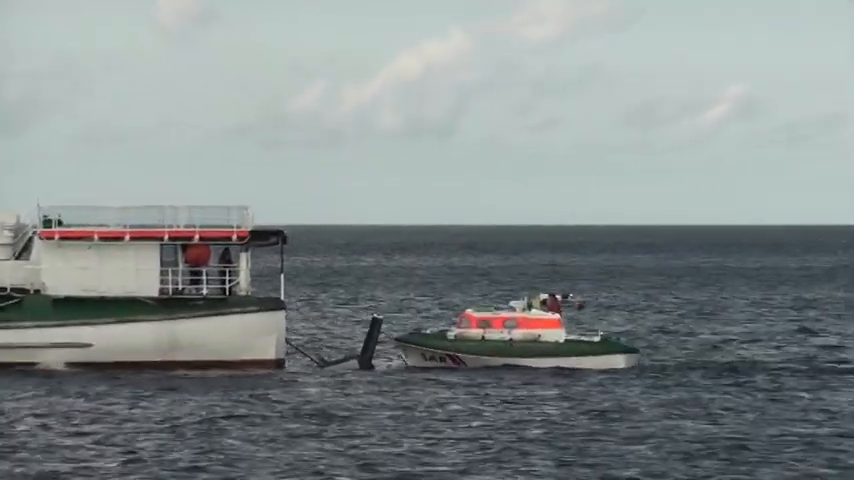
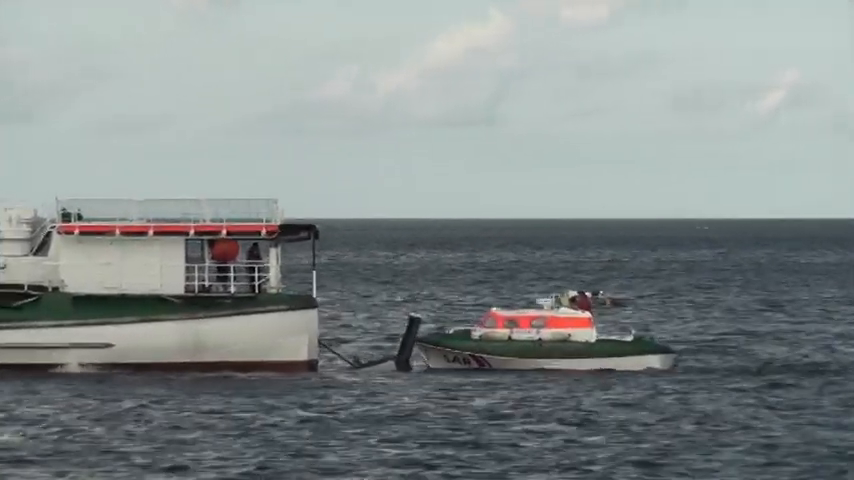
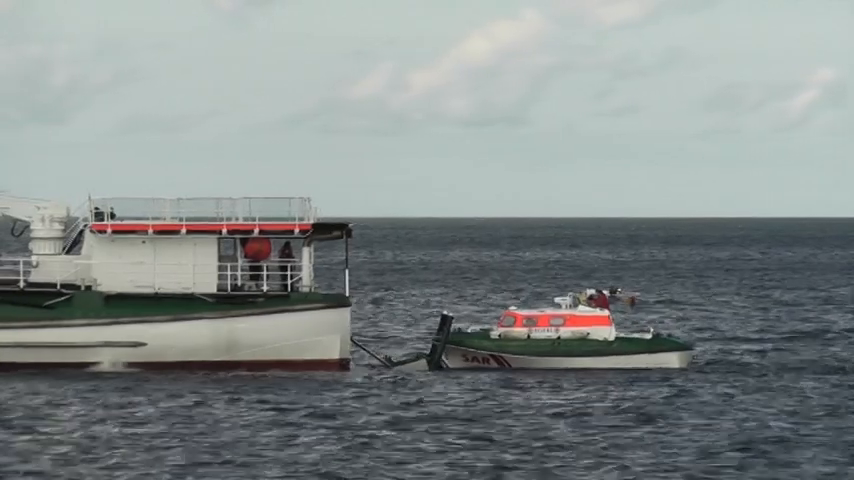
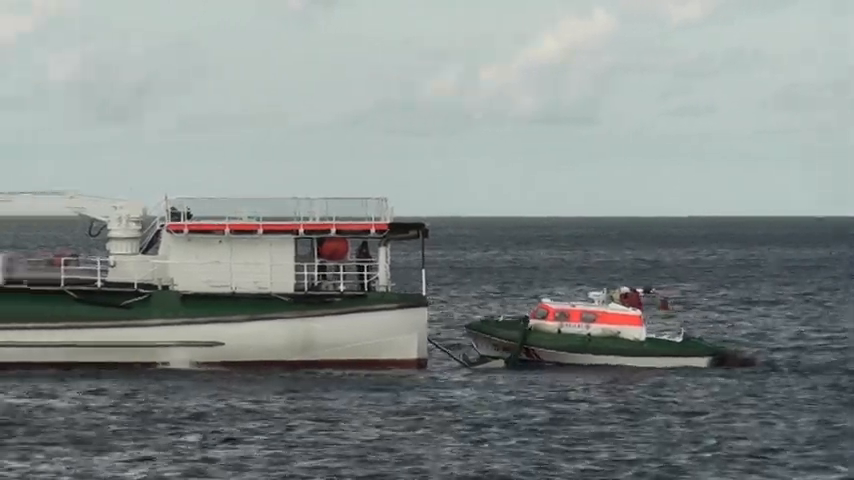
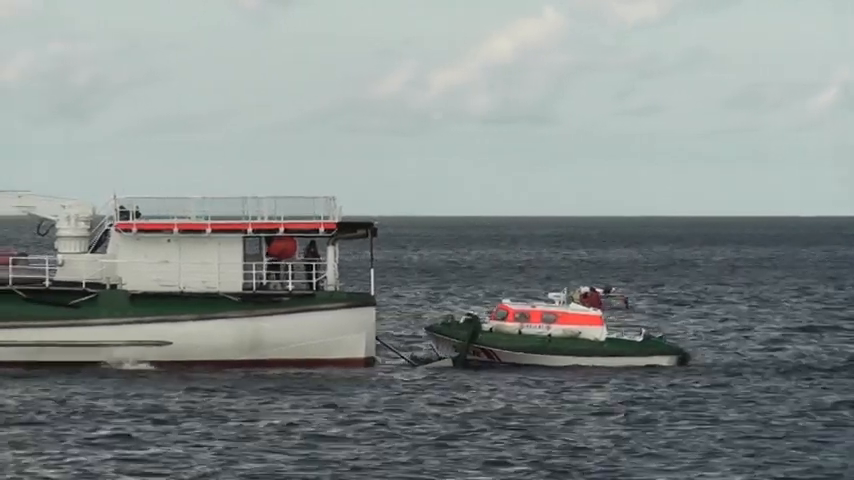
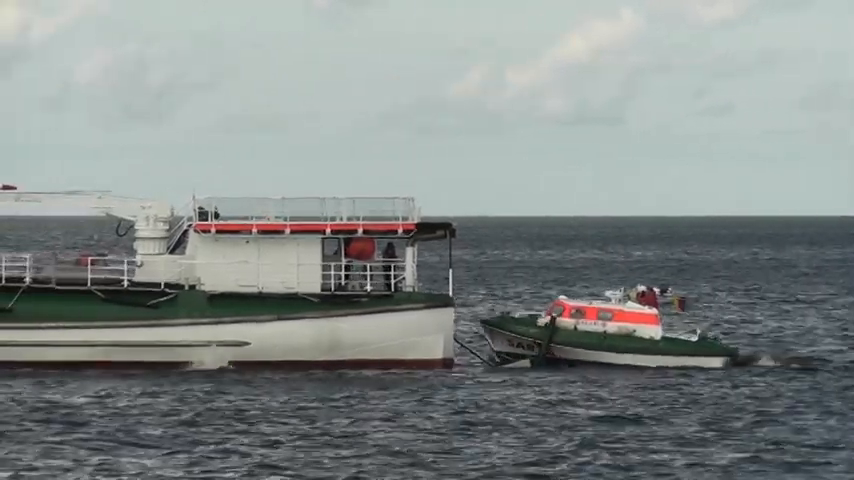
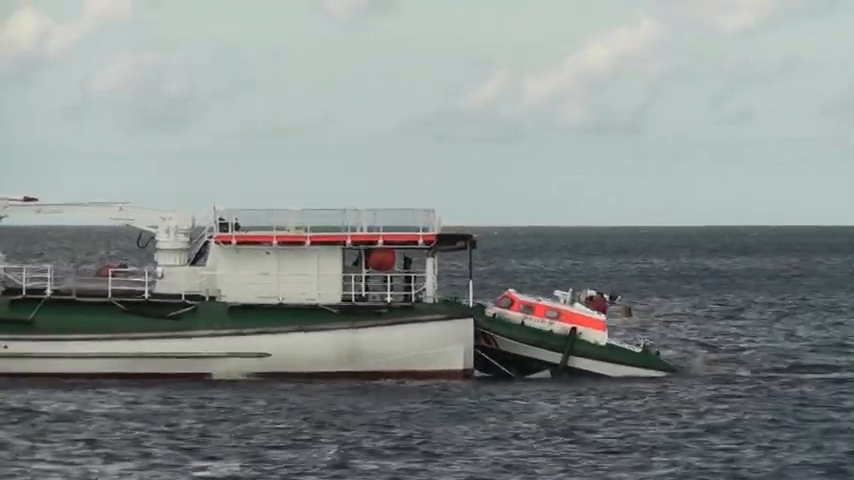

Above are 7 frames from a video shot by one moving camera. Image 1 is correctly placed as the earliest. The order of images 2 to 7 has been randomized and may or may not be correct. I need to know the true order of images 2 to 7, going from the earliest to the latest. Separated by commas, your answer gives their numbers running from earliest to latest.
2, 3, 5, 4, 6, 7
